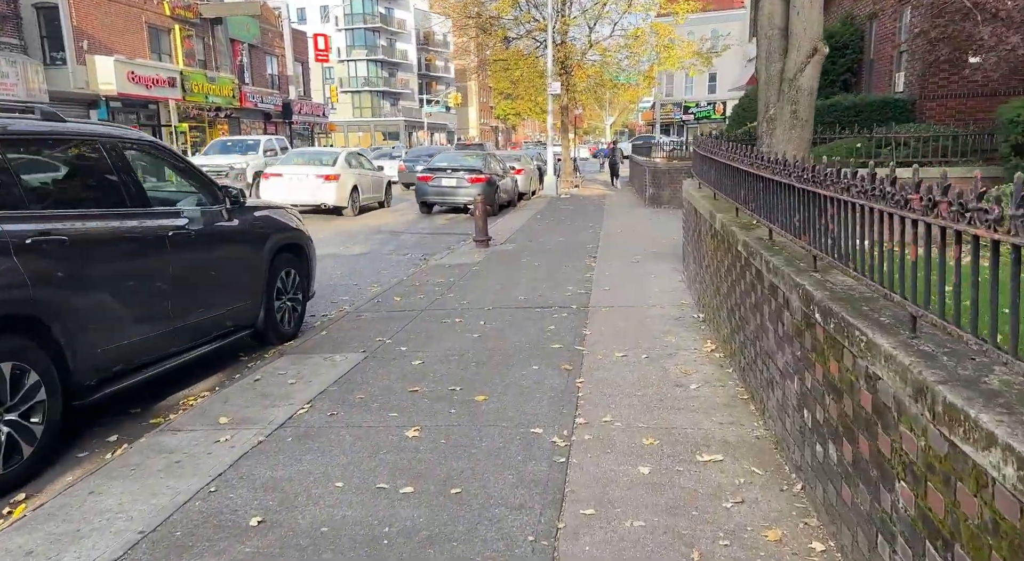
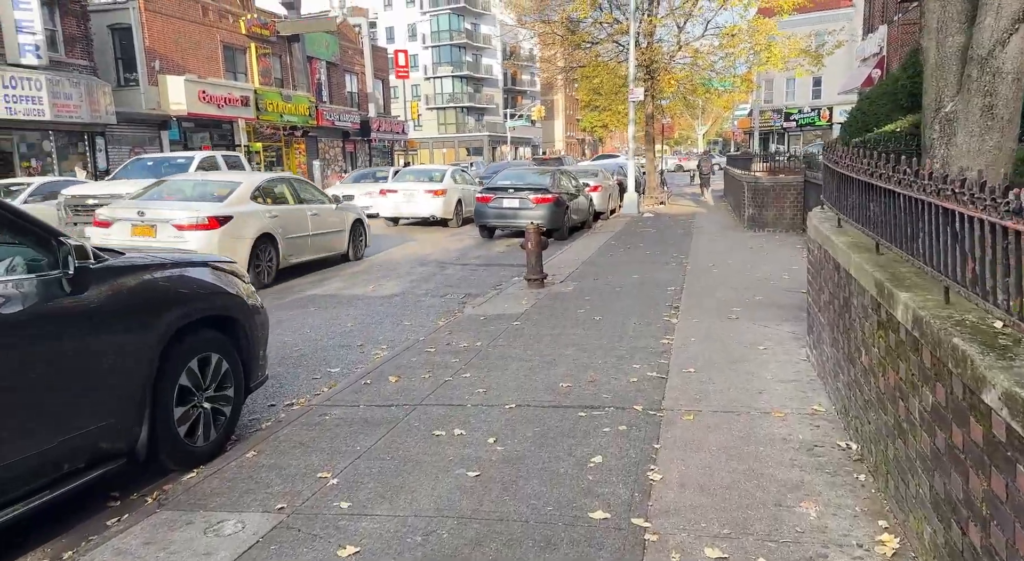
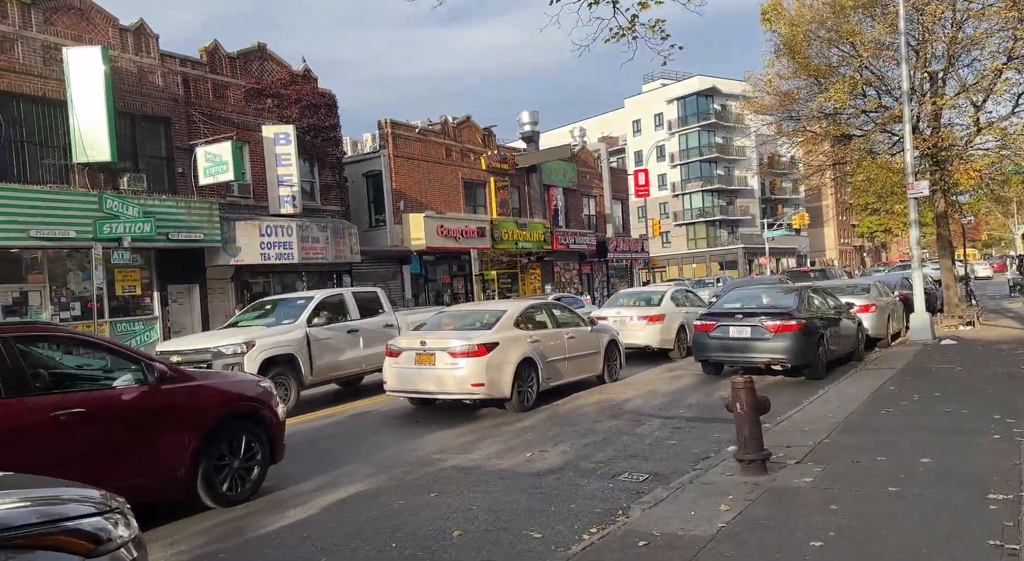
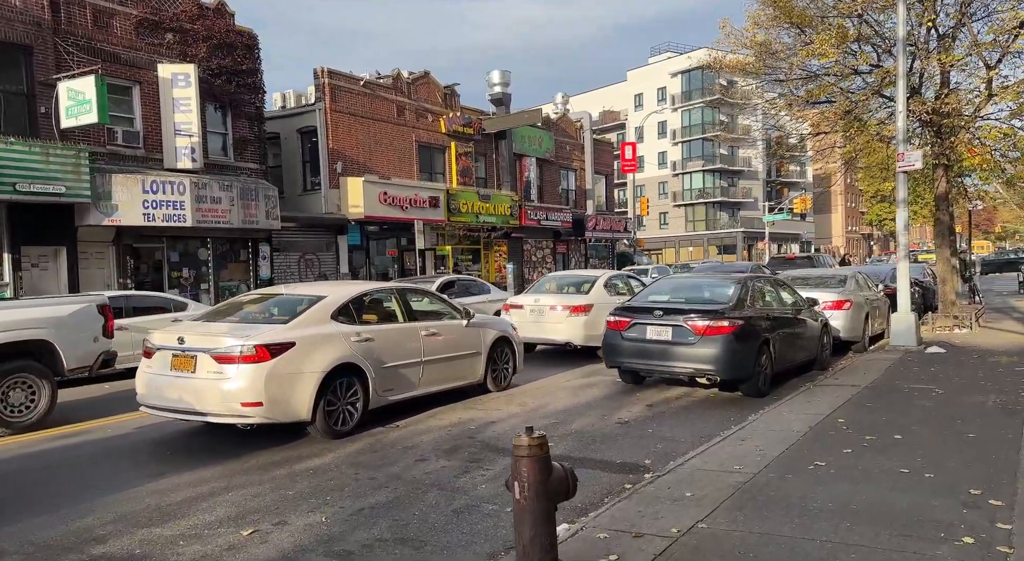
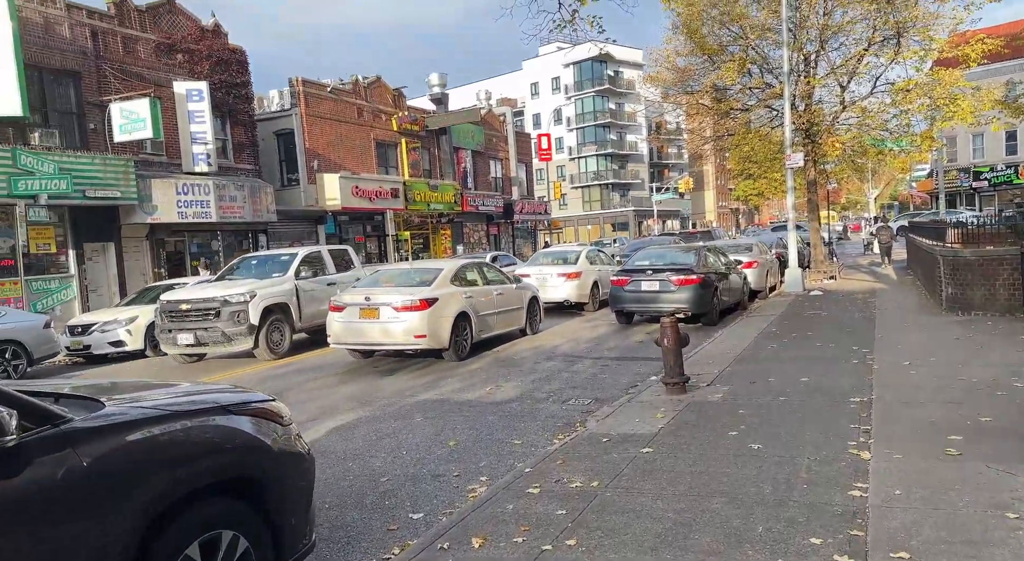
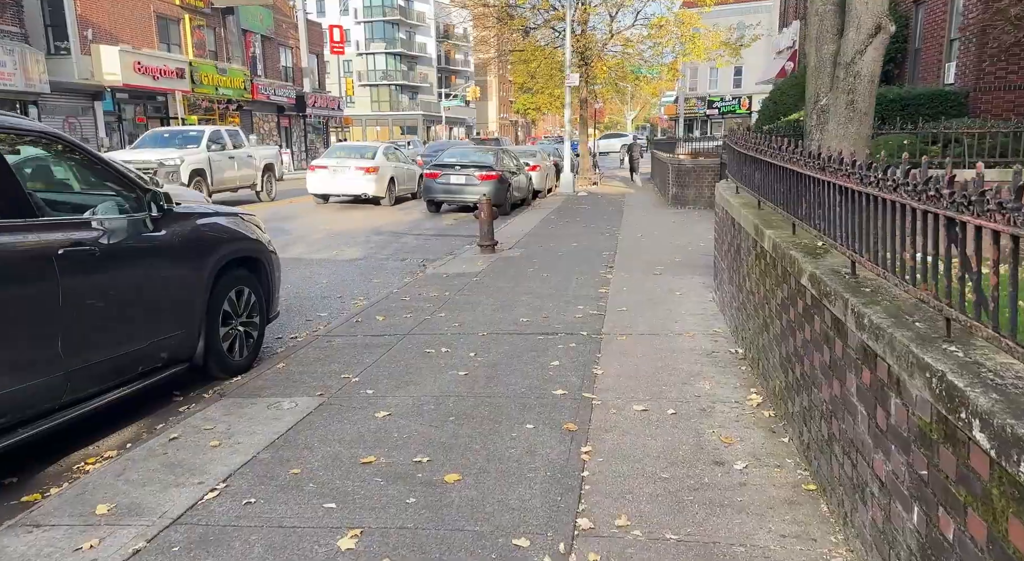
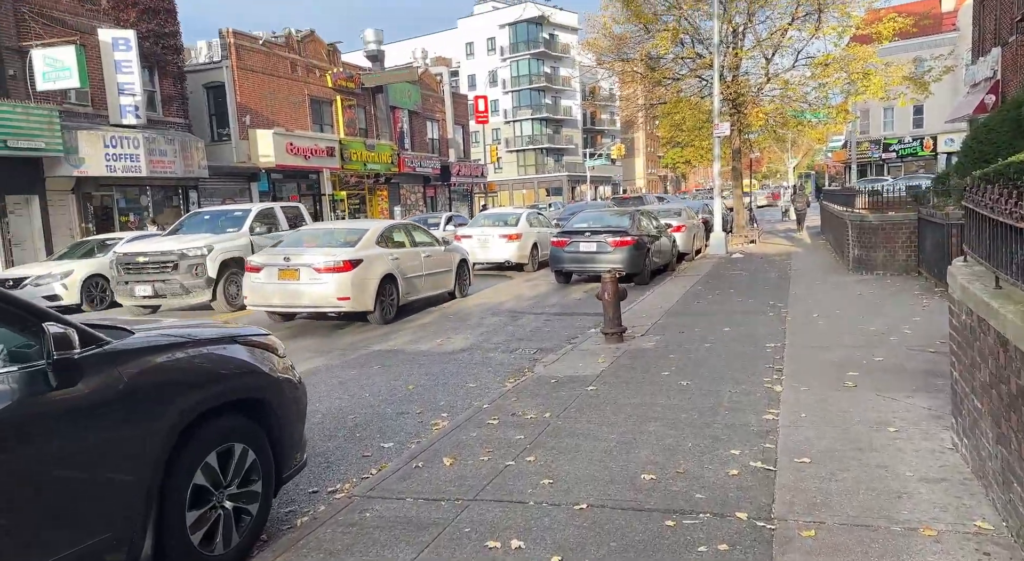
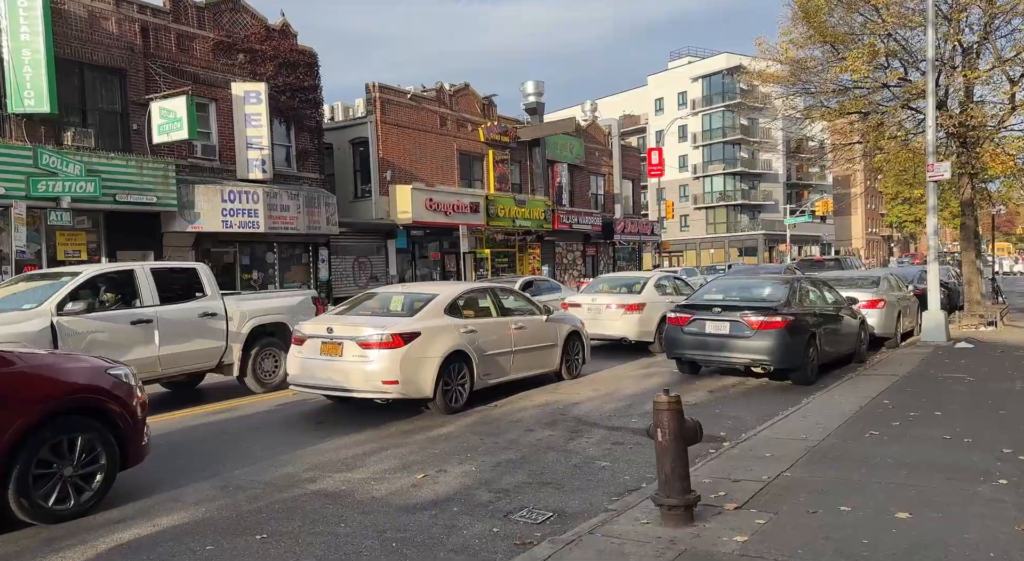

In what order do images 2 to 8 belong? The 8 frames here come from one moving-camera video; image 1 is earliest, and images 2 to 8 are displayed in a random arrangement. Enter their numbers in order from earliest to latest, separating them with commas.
6, 2, 7, 5, 3, 8, 4
